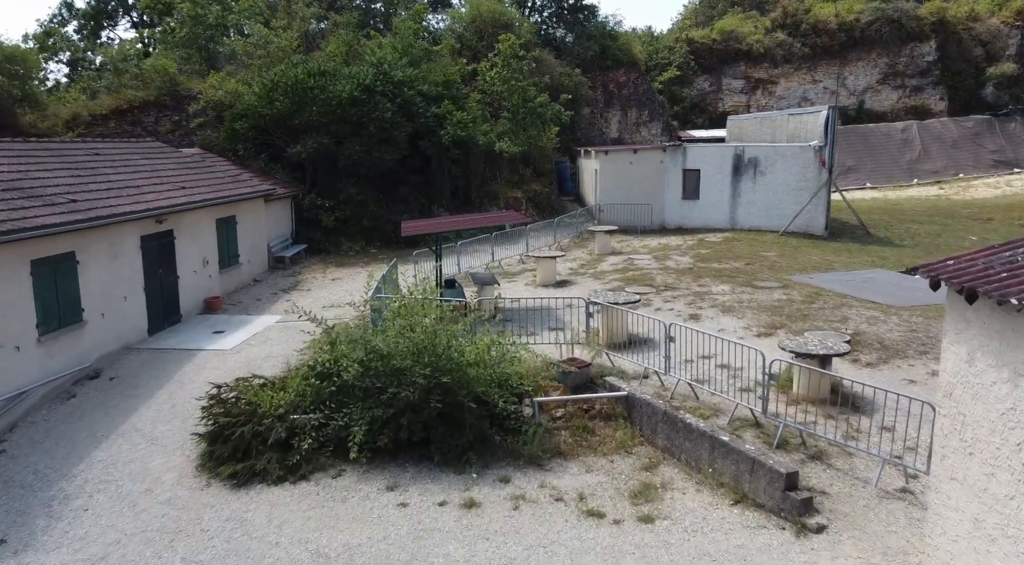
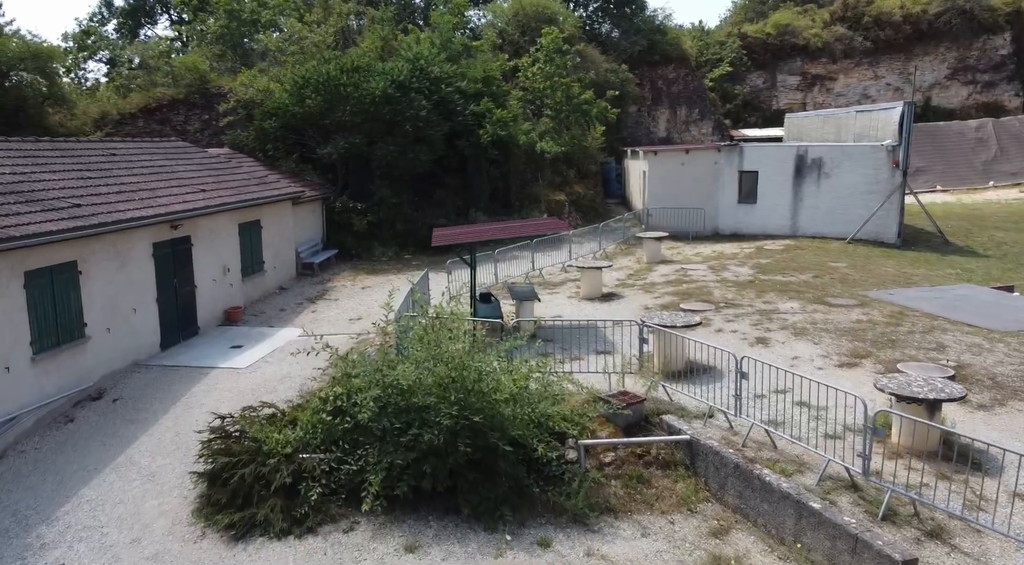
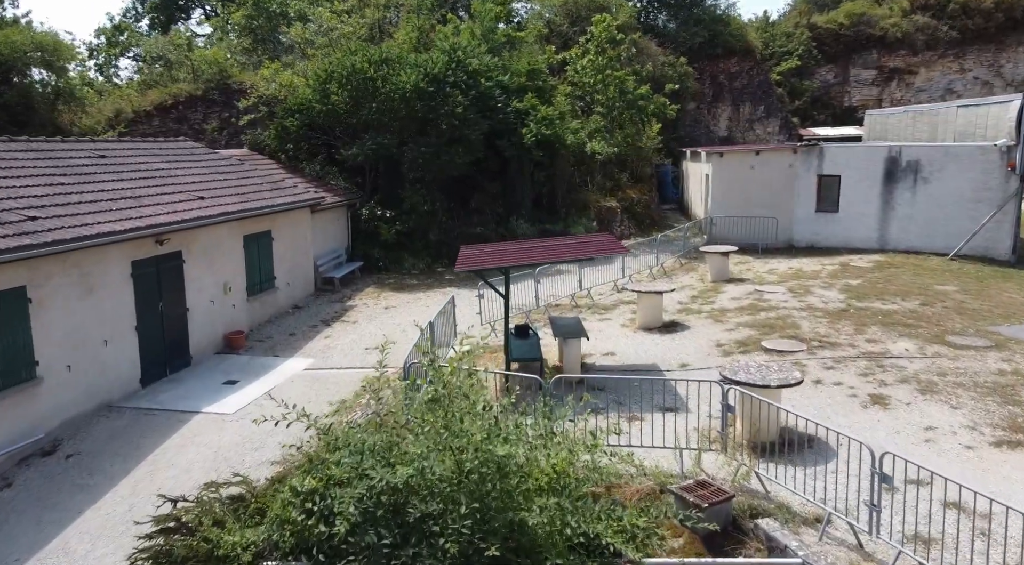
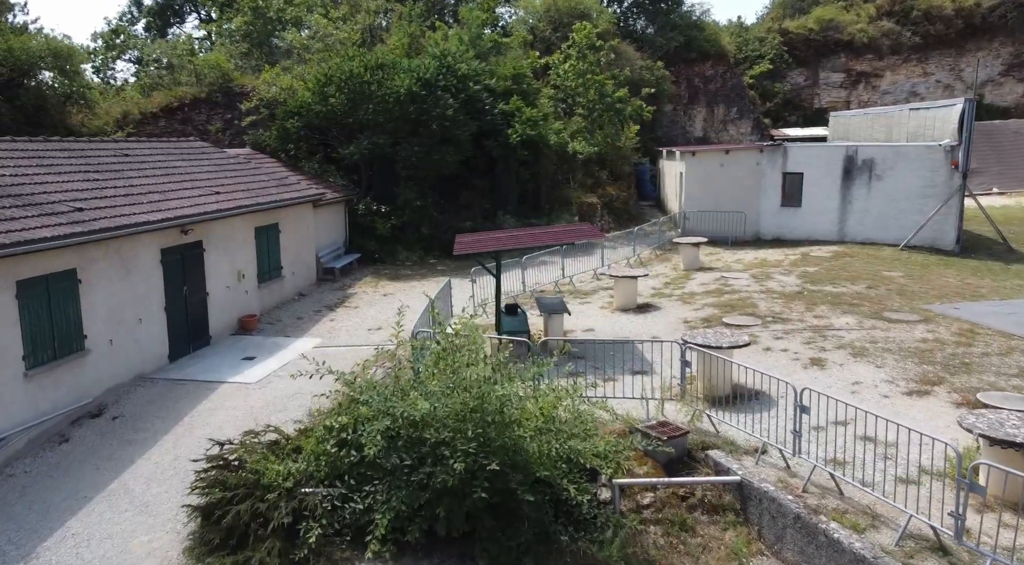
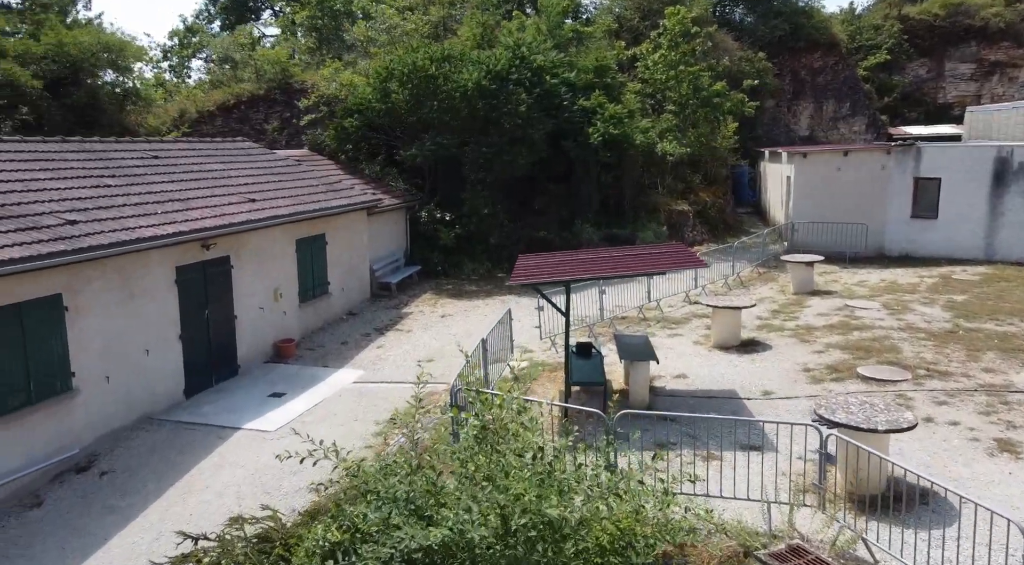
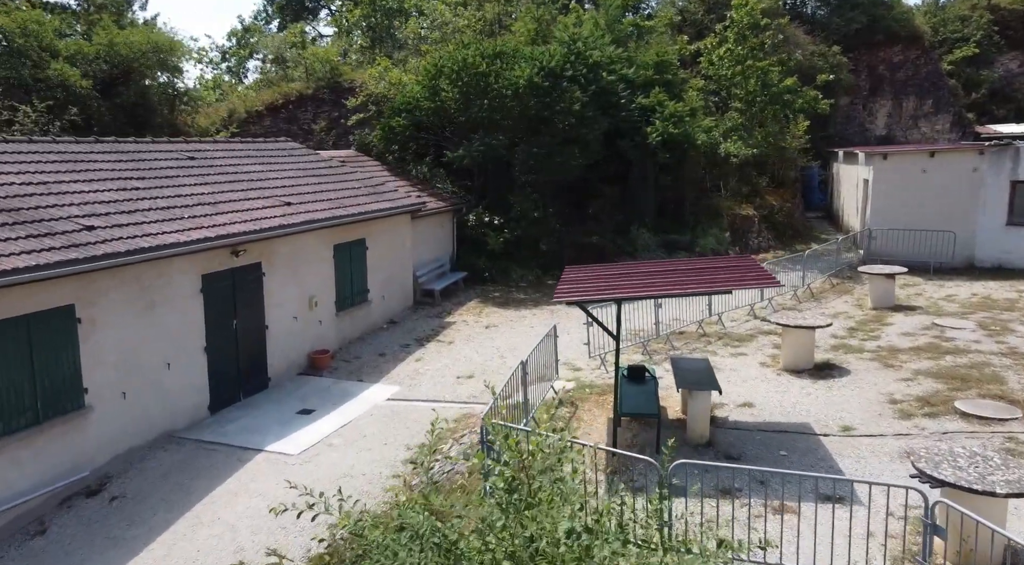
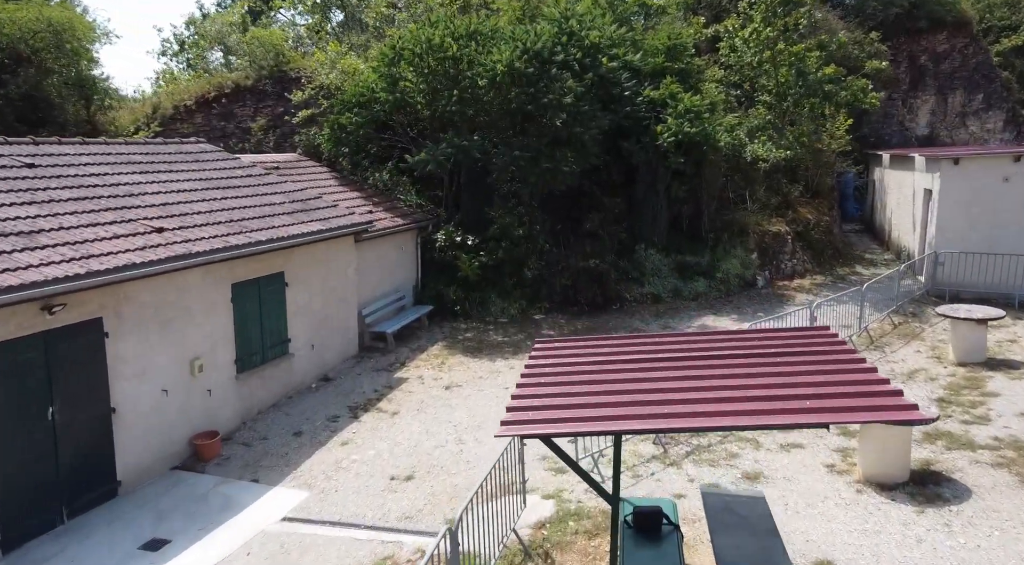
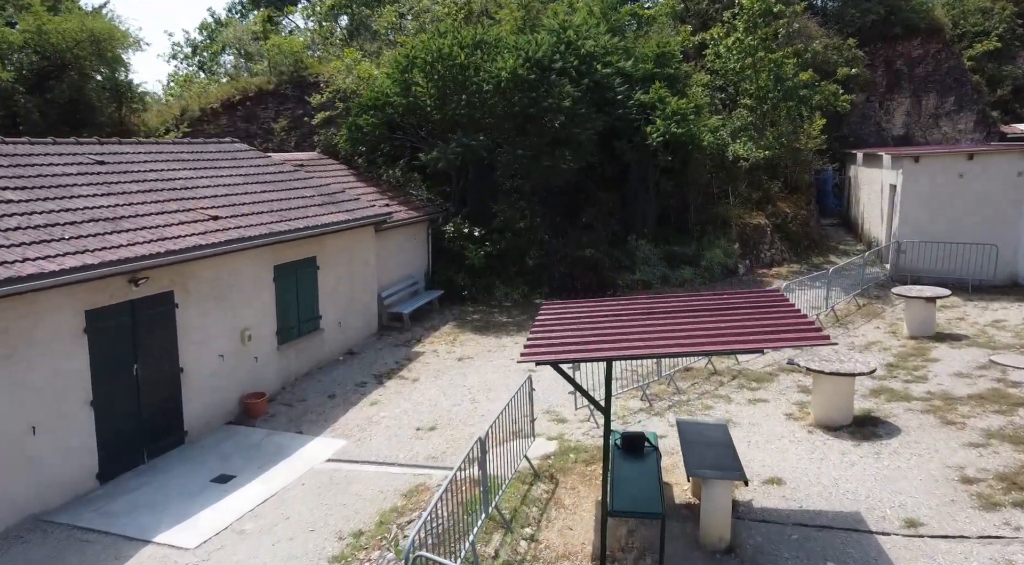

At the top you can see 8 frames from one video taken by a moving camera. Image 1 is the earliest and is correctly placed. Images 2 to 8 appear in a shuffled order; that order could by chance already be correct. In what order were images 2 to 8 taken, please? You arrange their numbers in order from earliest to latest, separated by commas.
2, 4, 3, 5, 6, 8, 7
